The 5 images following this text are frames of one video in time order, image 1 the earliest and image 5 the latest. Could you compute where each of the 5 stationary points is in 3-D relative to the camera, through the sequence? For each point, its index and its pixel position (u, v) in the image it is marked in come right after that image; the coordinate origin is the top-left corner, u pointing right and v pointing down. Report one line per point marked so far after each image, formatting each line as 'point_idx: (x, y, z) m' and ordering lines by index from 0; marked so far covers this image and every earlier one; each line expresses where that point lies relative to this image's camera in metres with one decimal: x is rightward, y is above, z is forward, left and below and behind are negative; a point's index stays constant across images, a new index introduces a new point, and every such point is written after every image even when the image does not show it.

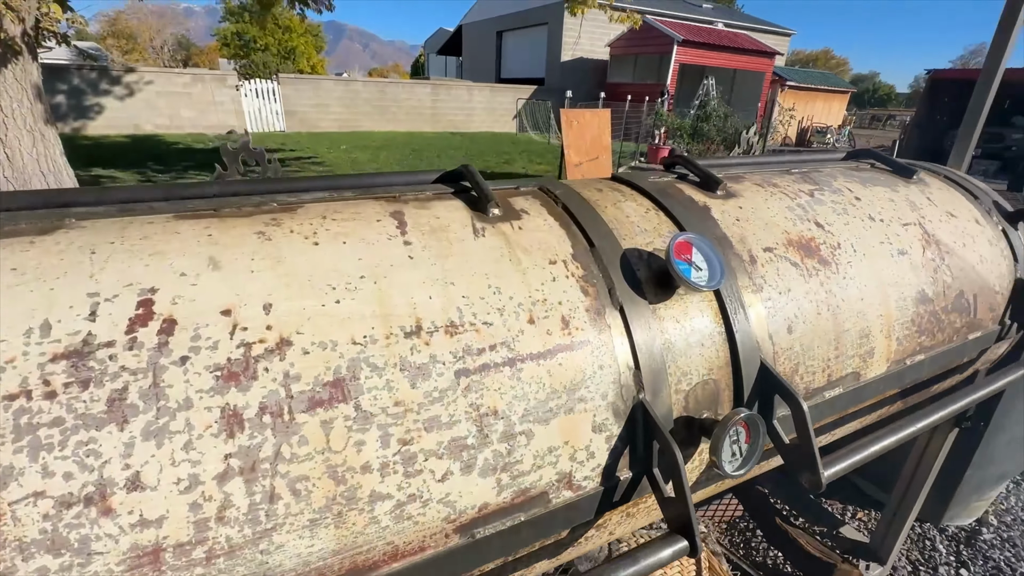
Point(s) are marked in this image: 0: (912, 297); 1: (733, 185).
0: (+1.6, 0.0, +1.9) m
1: (+0.9, +0.4, +2.0) m
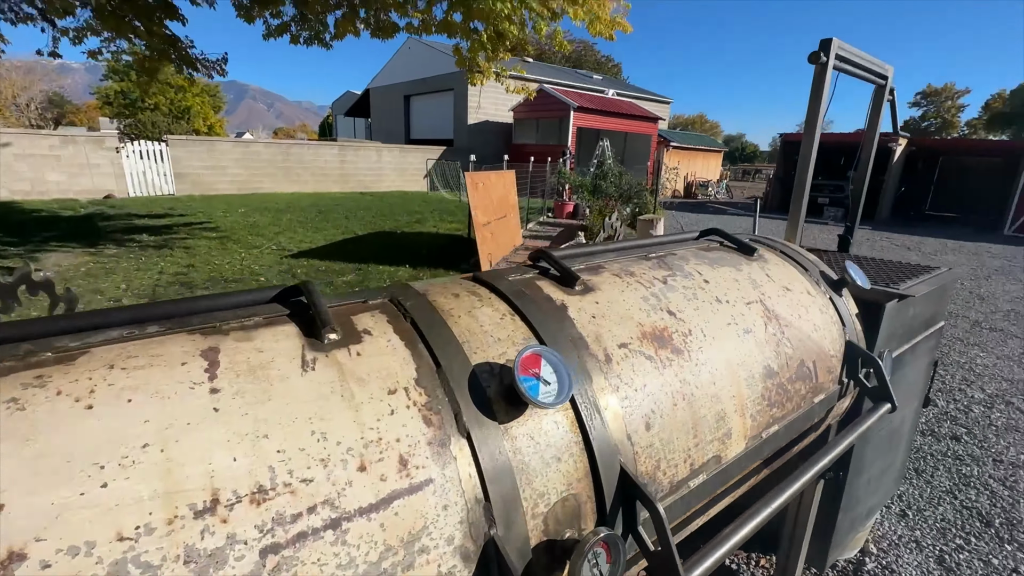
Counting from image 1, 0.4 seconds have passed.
0: (+1.1, -0.4, +2.1) m
1: (+0.3, 0.0, +2.0) m
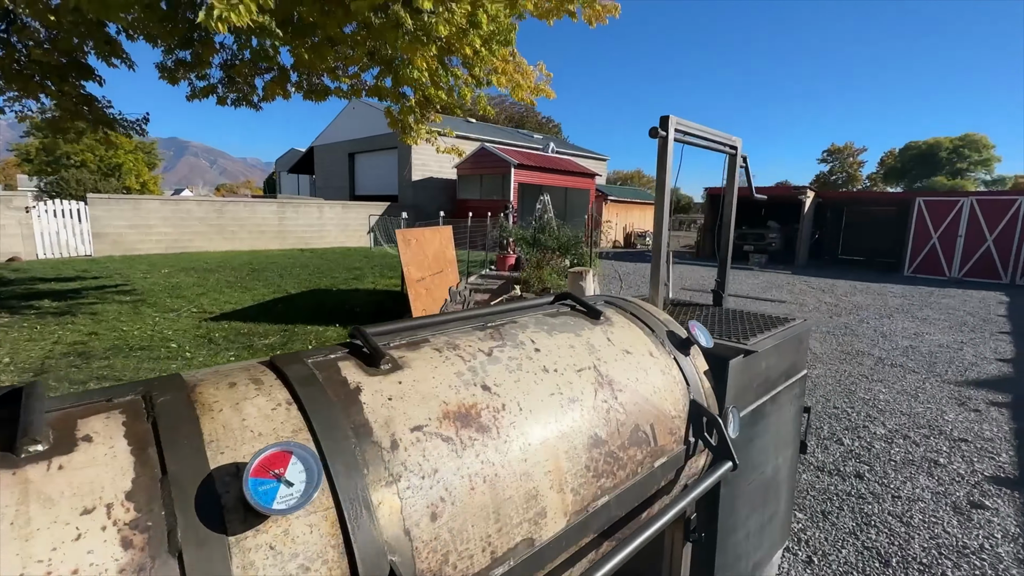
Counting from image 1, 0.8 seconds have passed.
0: (+0.3, -0.7, +2.1) m
1: (-0.4, -0.3, +2.0) m
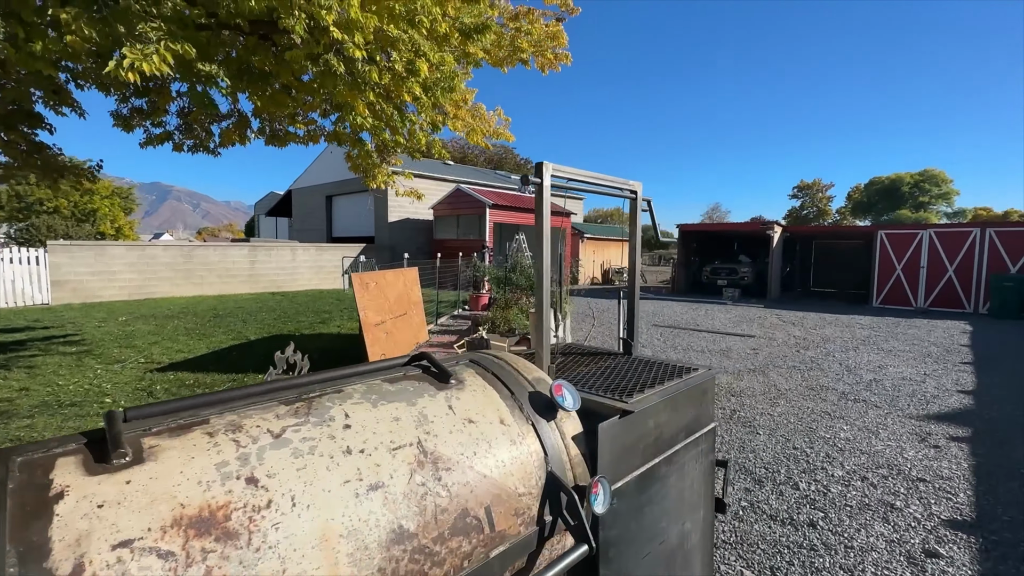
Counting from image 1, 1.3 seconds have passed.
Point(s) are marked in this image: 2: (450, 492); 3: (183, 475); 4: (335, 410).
0: (-0.5, -0.9, +1.8) m
1: (-1.3, -0.6, +1.7) m
2: (-0.3, -0.9, +2.0) m
3: (-1.1, -0.6, +1.6) m
4: (-0.8, -0.5, +2.1) m
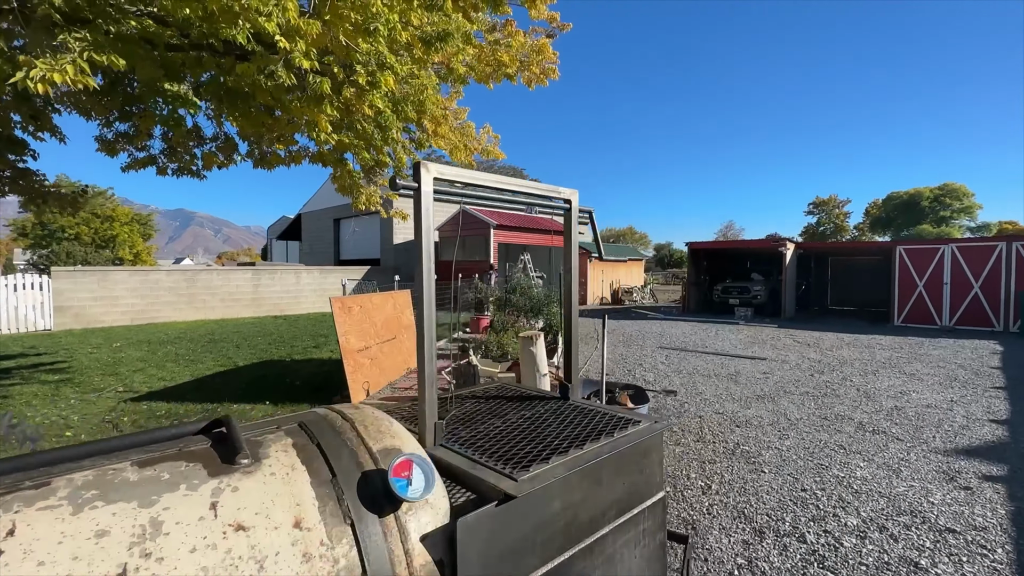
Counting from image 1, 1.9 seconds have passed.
0: (-1.2, -1.1, +1.0) m
1: (-2.0, -0.7, +1.0) m
2: (-1.0, -1.0, +1.3) m
3: (-1.8, -0.8, +0.9) m
4: (-1.5, -0.7, +1.4) m
